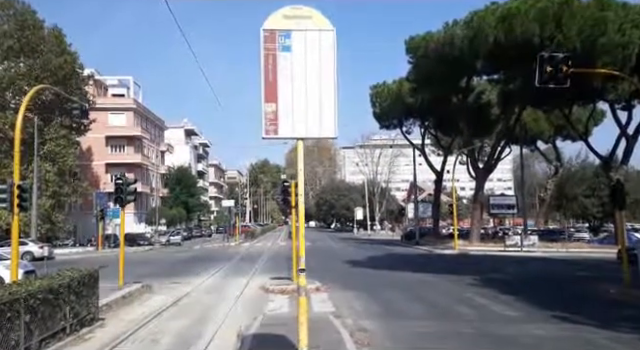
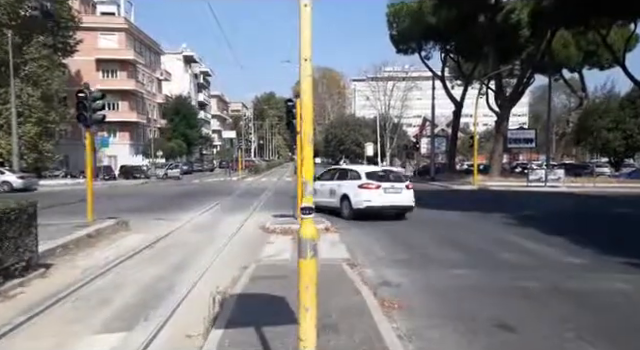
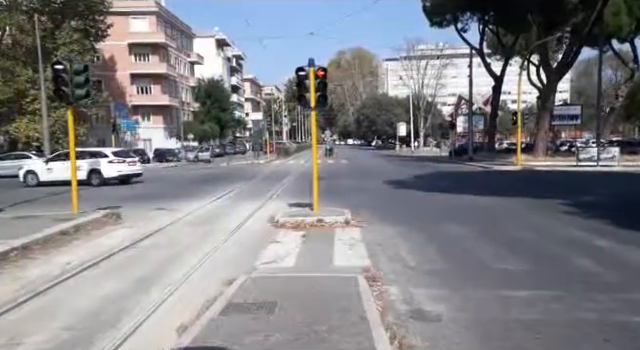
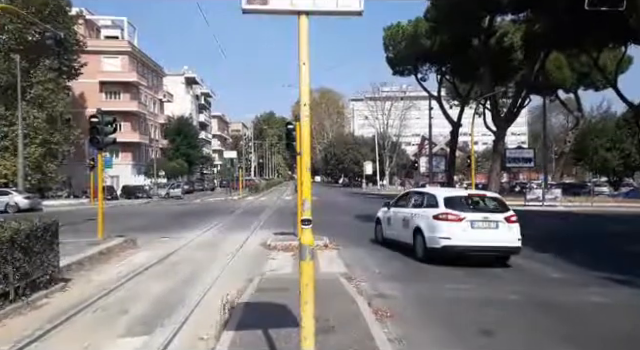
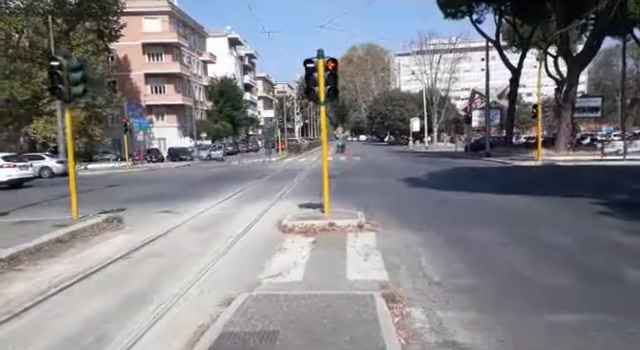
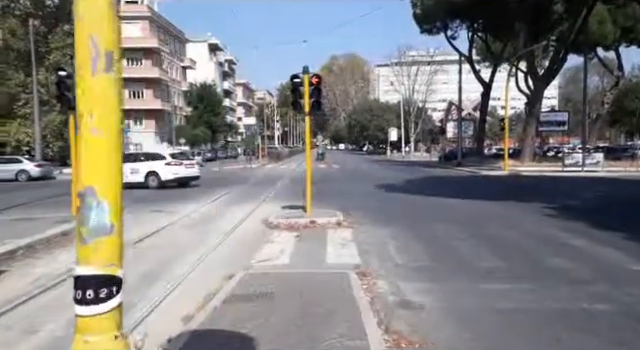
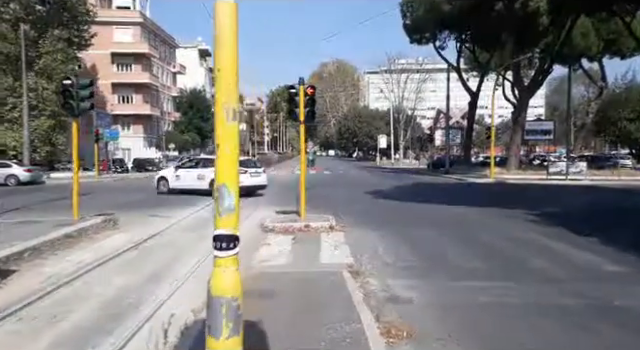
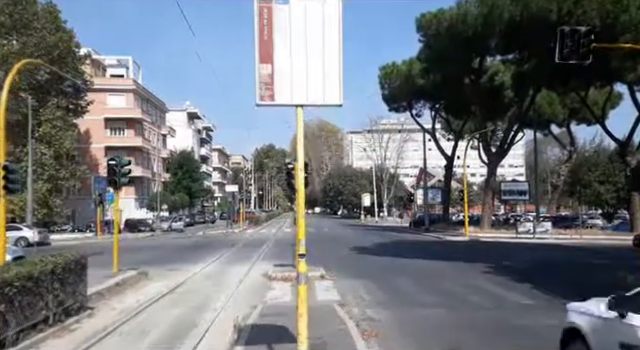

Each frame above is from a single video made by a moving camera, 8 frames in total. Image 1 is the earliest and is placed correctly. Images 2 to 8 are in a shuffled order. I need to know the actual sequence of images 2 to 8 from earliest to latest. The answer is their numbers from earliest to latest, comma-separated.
8, 4, 2, 7, 6, 3, 5
